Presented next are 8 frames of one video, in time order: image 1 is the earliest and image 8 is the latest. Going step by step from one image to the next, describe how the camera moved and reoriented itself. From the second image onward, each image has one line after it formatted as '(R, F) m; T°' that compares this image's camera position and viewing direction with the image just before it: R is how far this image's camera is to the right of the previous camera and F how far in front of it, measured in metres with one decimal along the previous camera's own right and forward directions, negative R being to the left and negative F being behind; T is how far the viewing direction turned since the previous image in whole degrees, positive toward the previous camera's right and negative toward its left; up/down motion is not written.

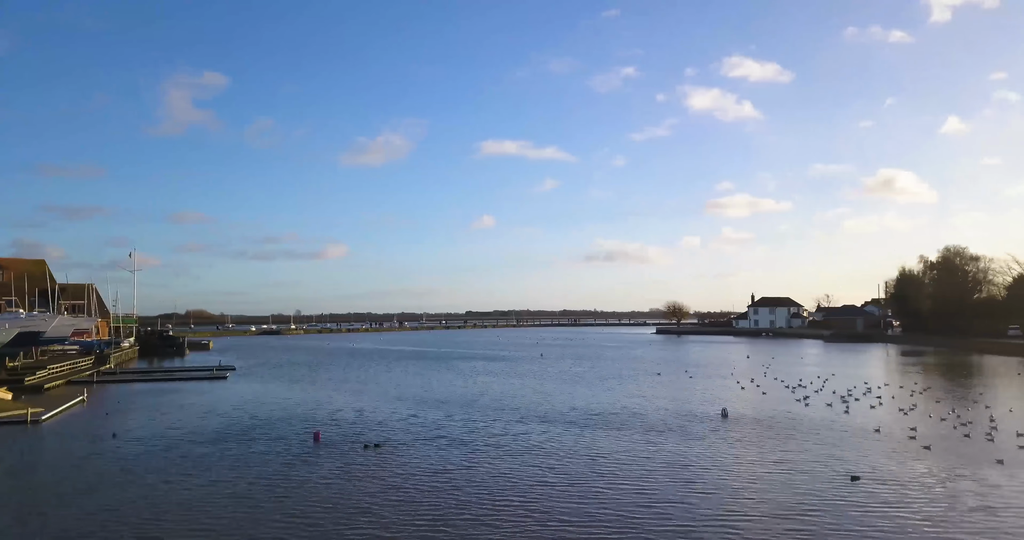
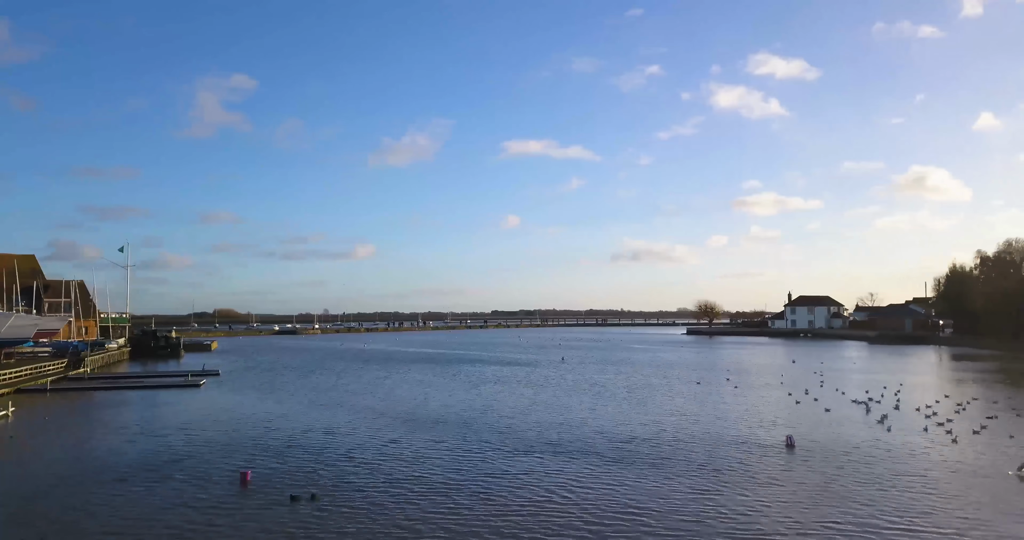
(+0.6, +5.1) m; -2°
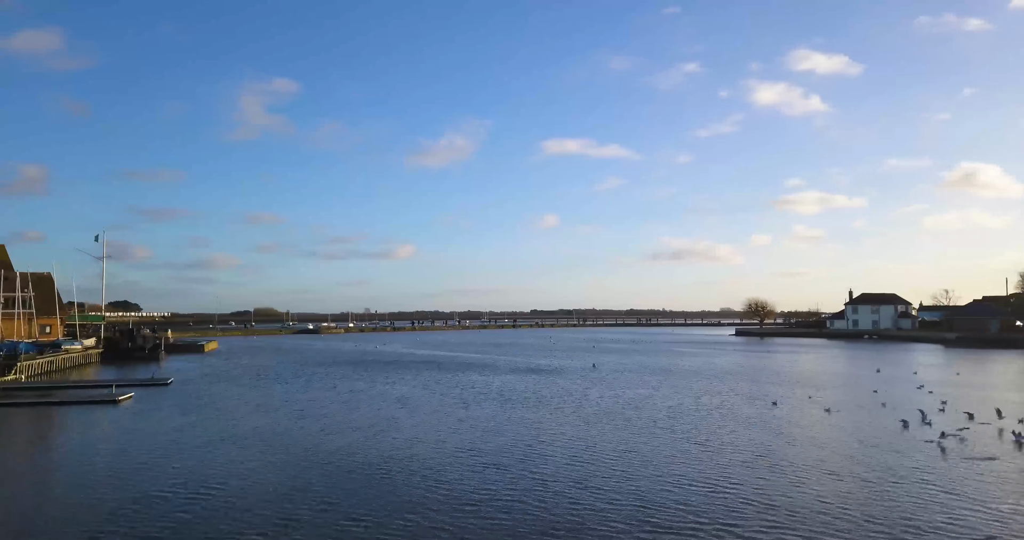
(+1.1, +8.2) m; -3°
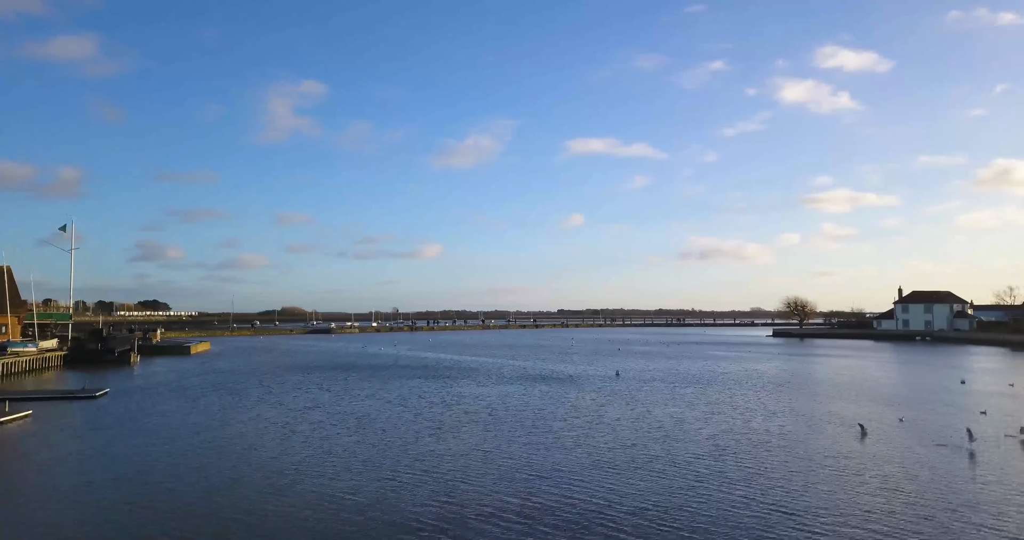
(+0.9, +6.3) m; -2°
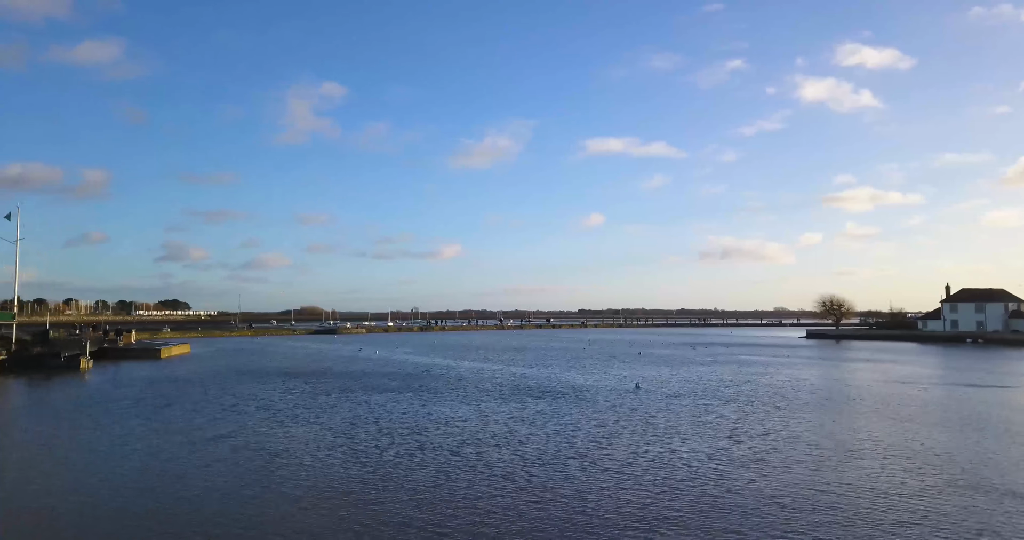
(+1.0, +6.4) m; -2°
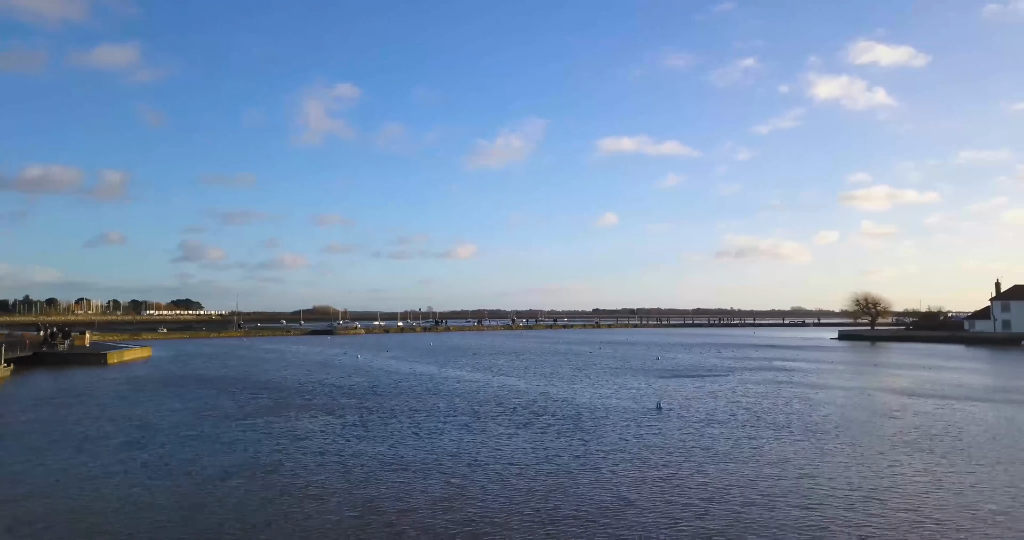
(+1.0, +6.9) m; -1°
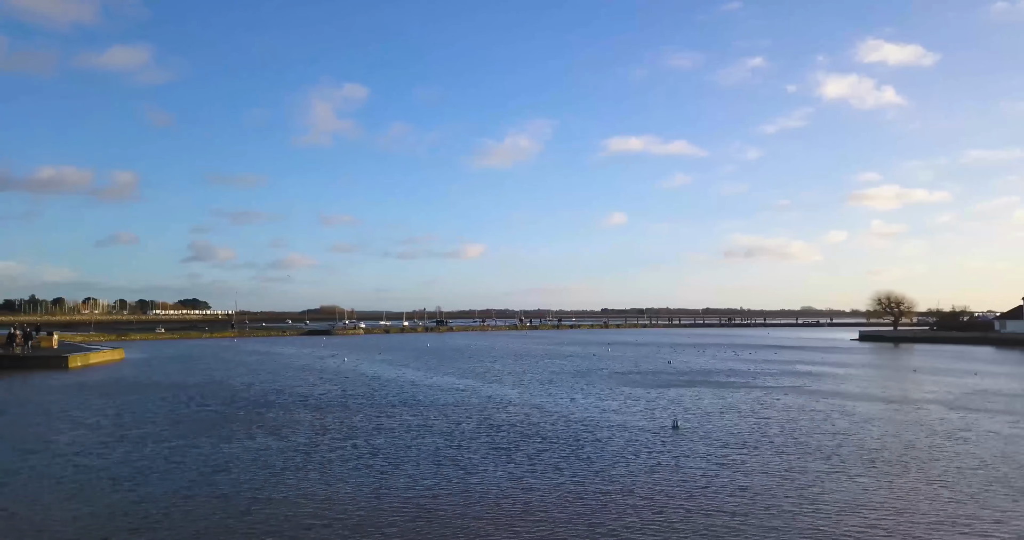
(+0.6, +3.9) m; -1°
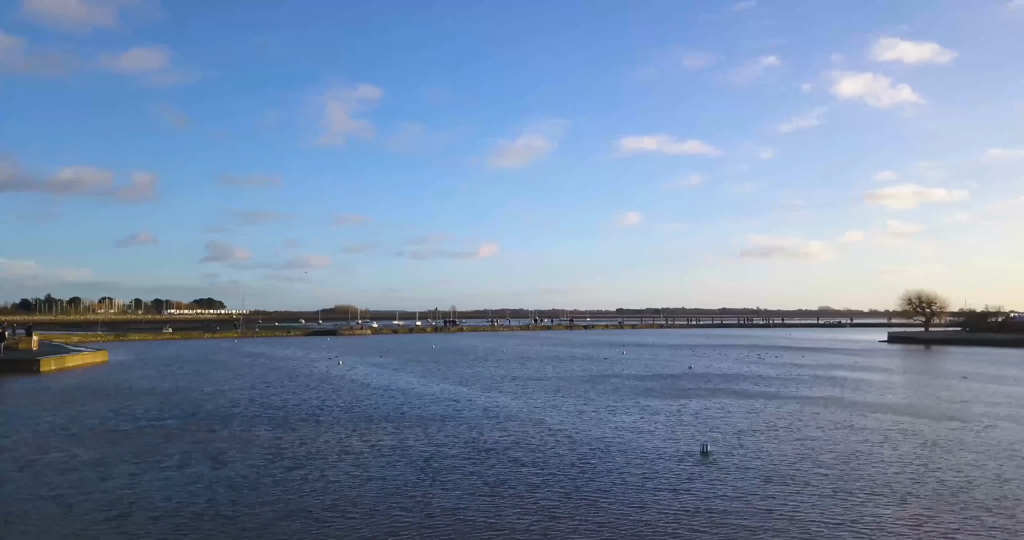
(+0.5, +3.3) m; -1°
